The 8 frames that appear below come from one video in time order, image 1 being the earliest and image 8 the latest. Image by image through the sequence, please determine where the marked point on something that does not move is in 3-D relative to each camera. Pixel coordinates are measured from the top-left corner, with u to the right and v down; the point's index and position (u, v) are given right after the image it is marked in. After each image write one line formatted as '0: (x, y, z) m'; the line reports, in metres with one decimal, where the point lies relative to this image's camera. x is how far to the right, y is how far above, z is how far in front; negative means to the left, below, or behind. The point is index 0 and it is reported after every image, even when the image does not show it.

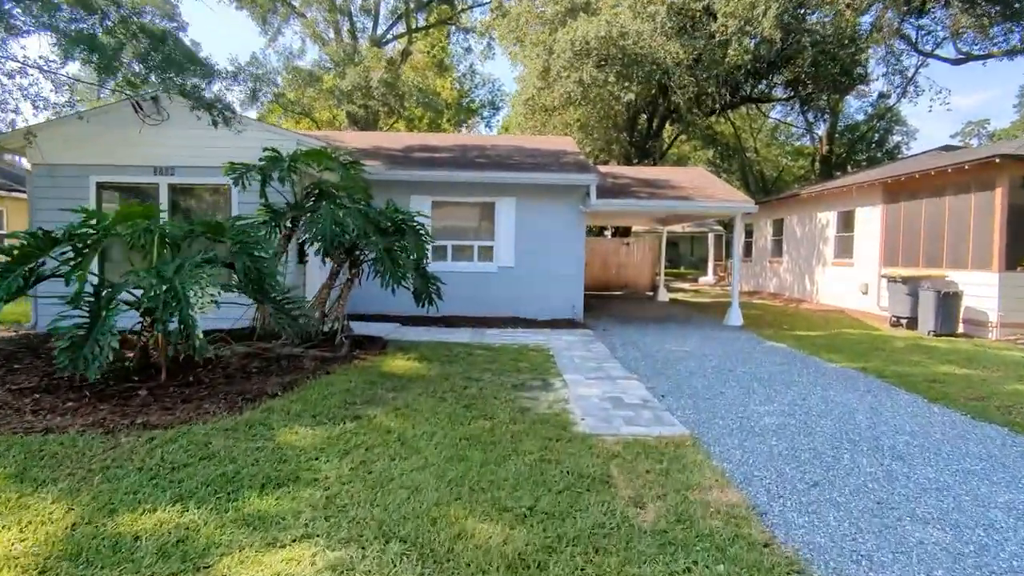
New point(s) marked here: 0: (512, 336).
0: (0.0, -0.7, +8.5) m
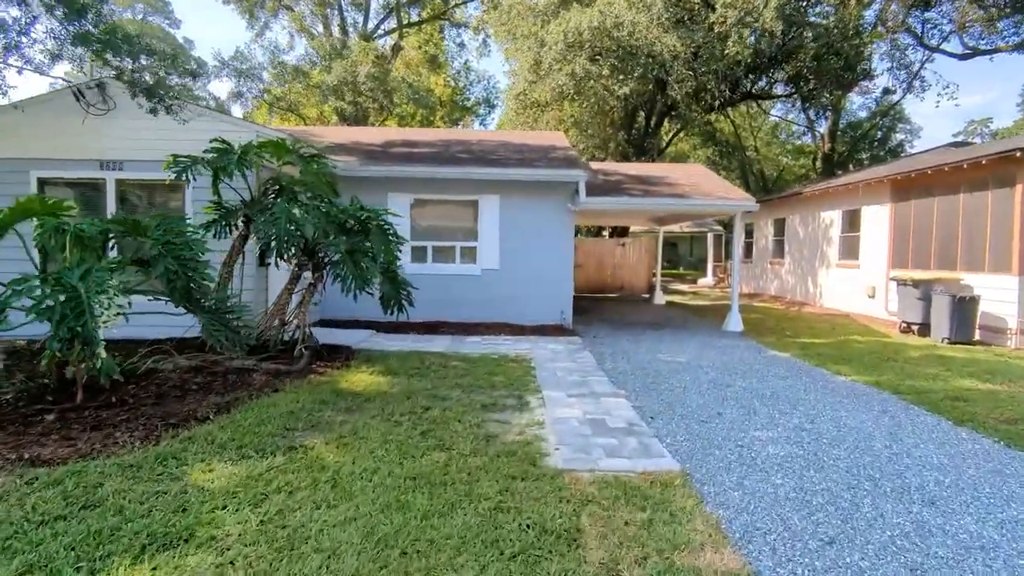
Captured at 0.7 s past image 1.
0: (-0.2, -0.7, +7.8) m
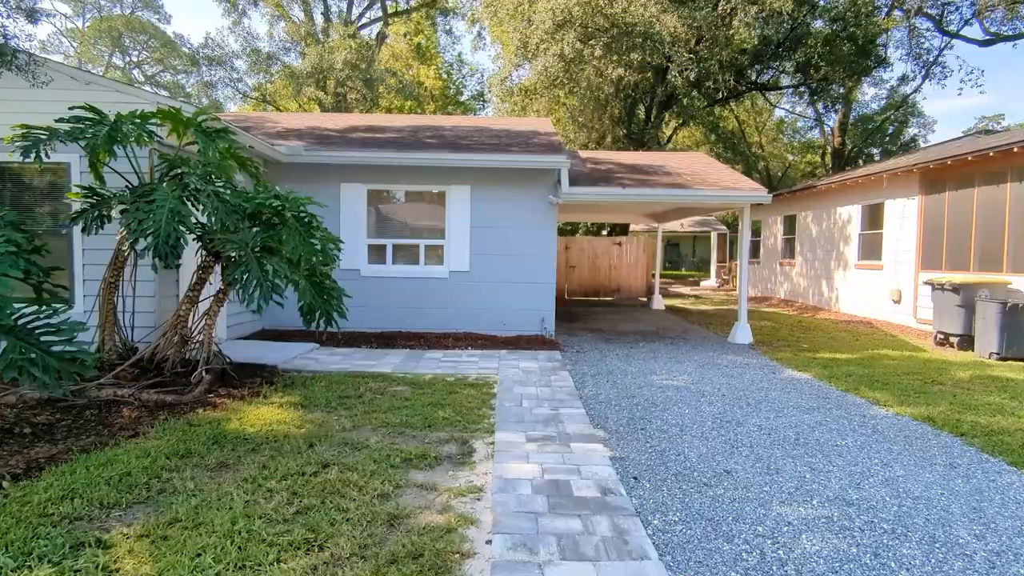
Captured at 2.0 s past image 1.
0: (-0.6, -0.8, +6.5) m
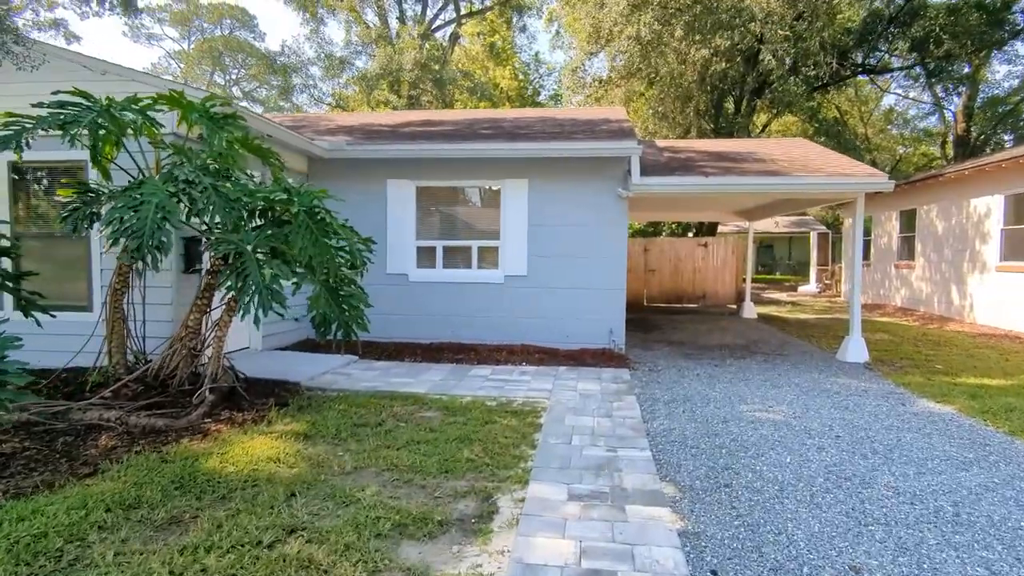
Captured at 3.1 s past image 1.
0: (-0.1, -0.9, +5.6) m
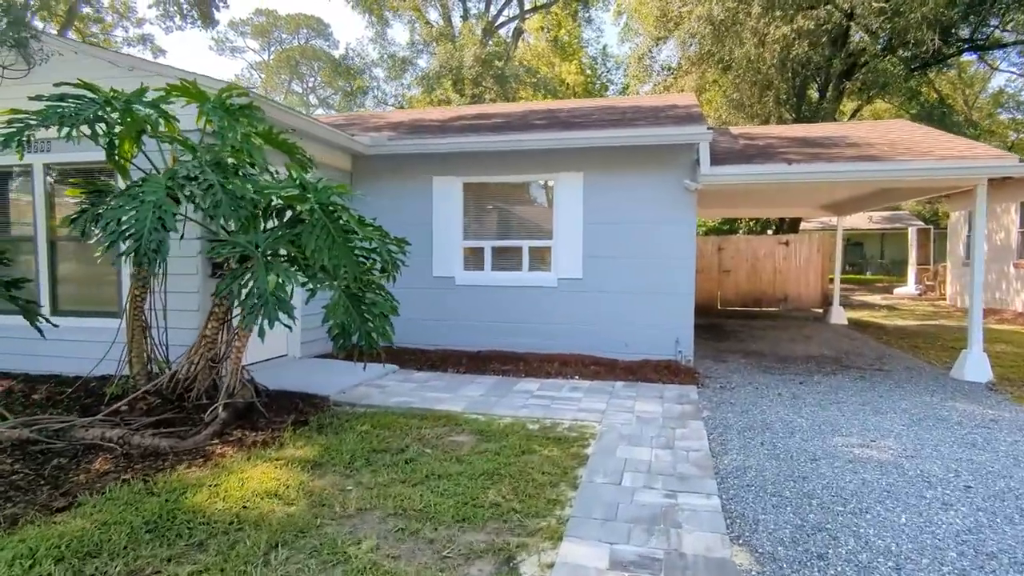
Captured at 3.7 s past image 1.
0: (+0.3, -0.9, +5.0) m
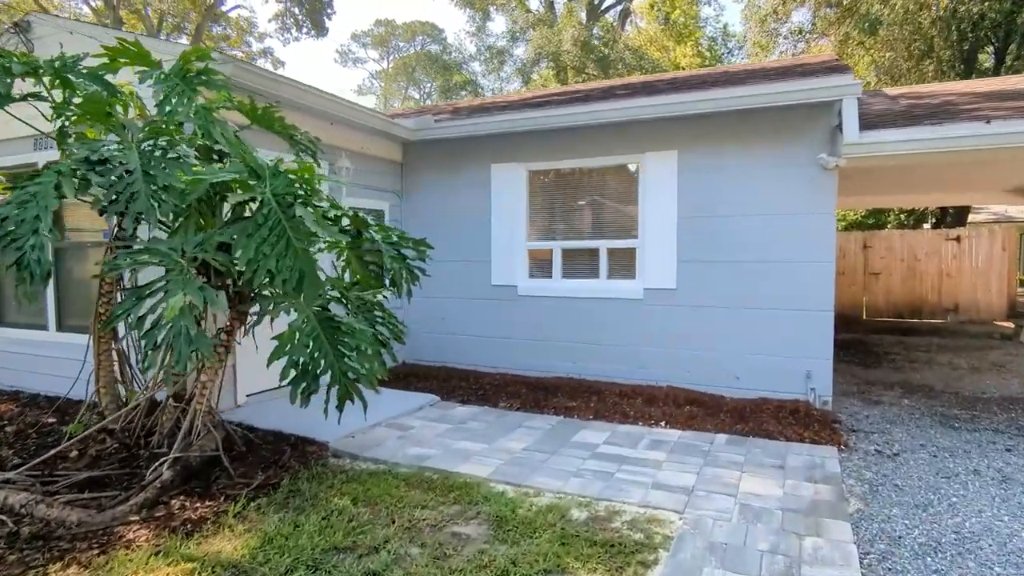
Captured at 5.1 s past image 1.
0: (+0.6, -1.0, +3.6) m
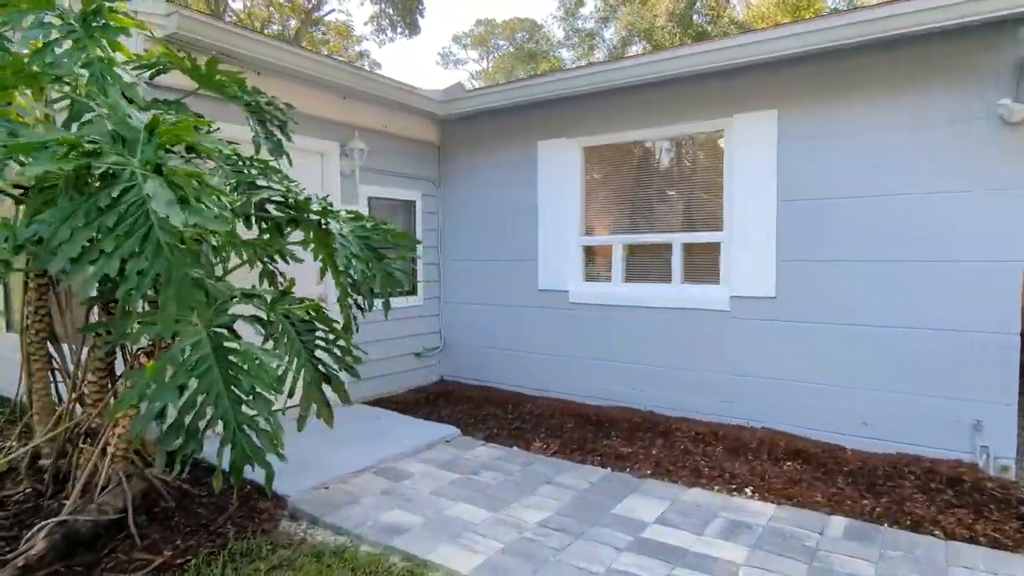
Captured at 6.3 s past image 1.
0: (+0.6, -1.1, +2.4) m
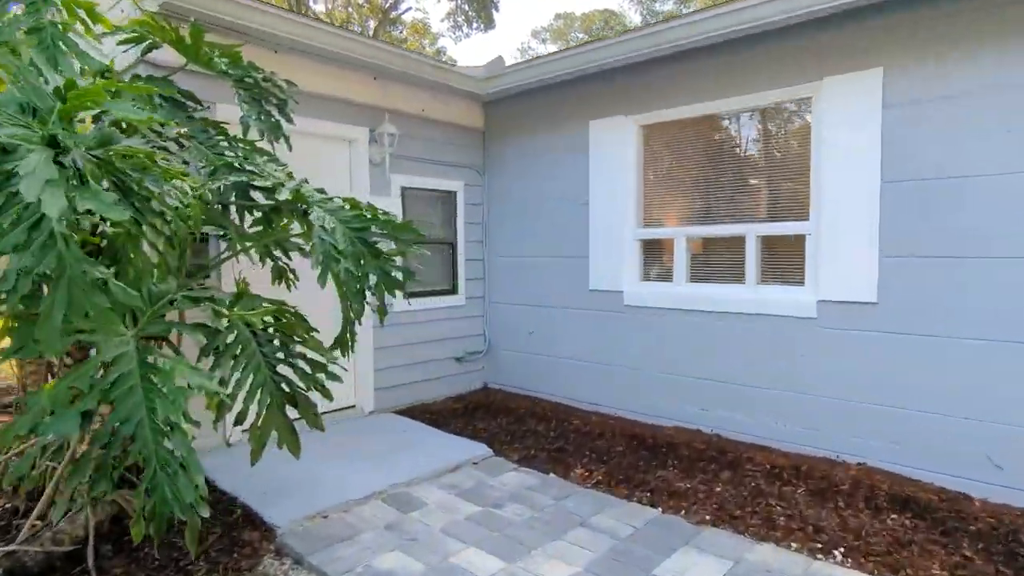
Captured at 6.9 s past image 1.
0: (+0.6, -1.1, +1.8) m
